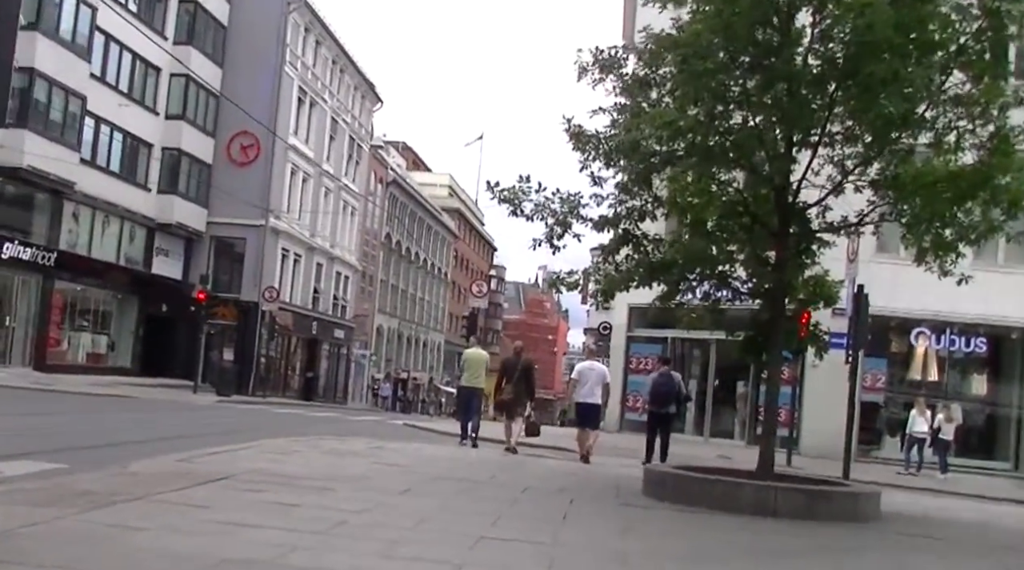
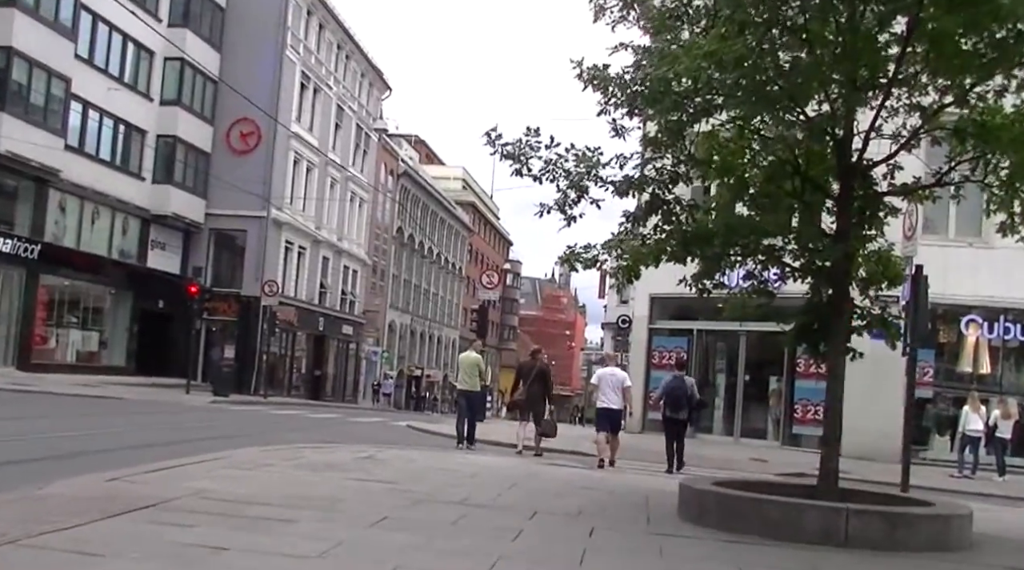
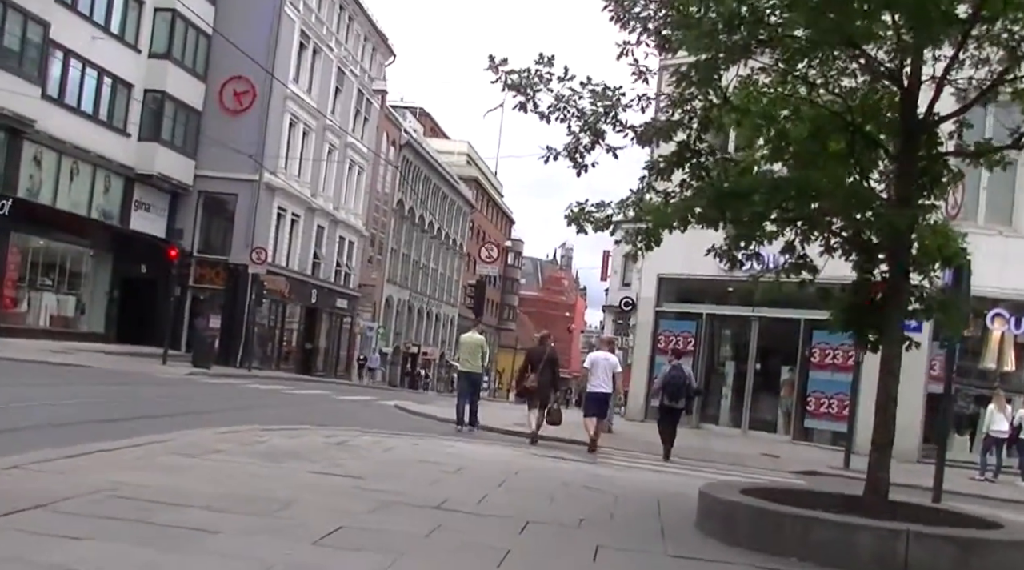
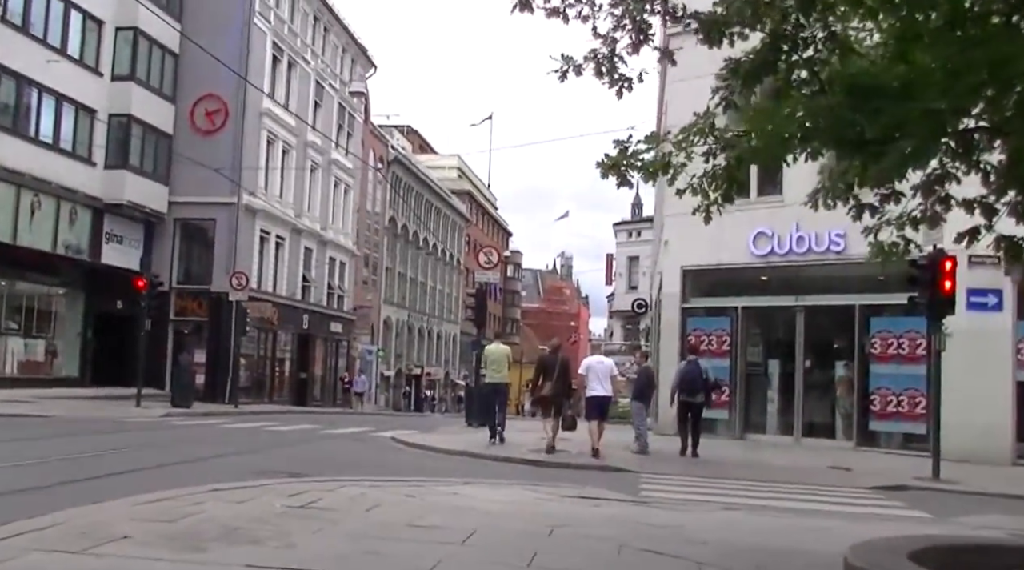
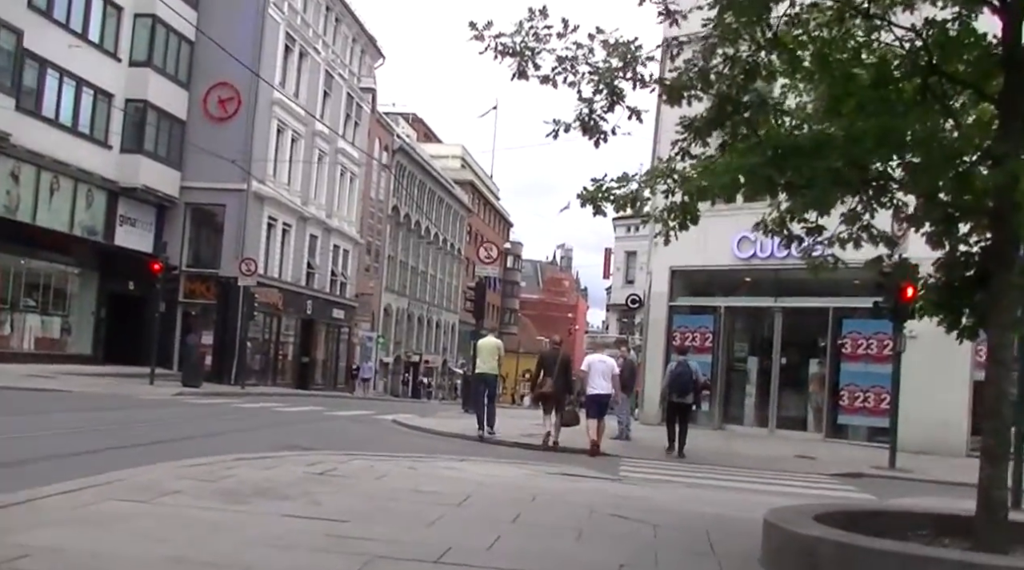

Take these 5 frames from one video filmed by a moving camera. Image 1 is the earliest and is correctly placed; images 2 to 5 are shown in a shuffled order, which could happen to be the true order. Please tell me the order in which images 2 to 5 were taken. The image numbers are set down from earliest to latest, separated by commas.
2, 3, 5, 4
